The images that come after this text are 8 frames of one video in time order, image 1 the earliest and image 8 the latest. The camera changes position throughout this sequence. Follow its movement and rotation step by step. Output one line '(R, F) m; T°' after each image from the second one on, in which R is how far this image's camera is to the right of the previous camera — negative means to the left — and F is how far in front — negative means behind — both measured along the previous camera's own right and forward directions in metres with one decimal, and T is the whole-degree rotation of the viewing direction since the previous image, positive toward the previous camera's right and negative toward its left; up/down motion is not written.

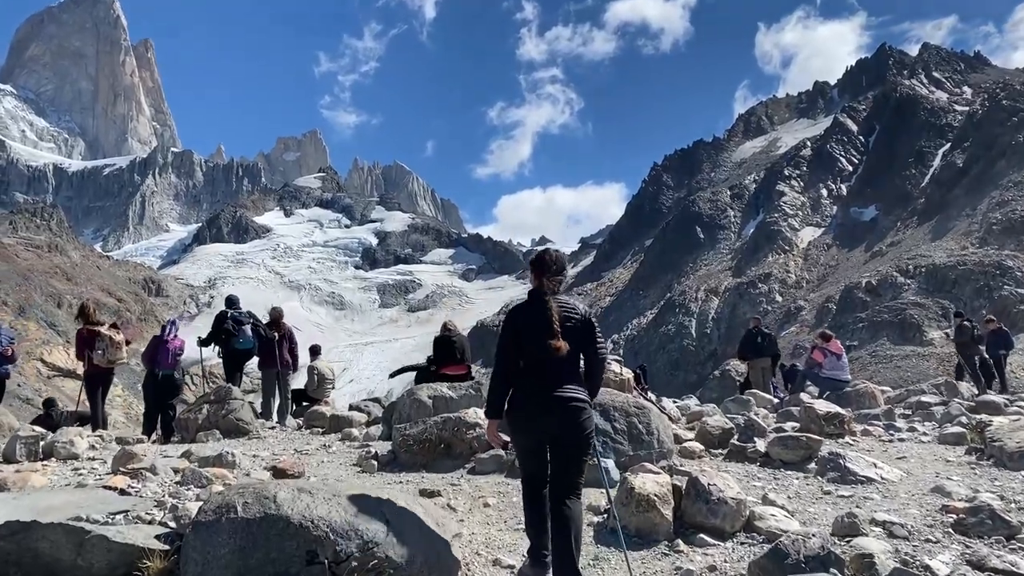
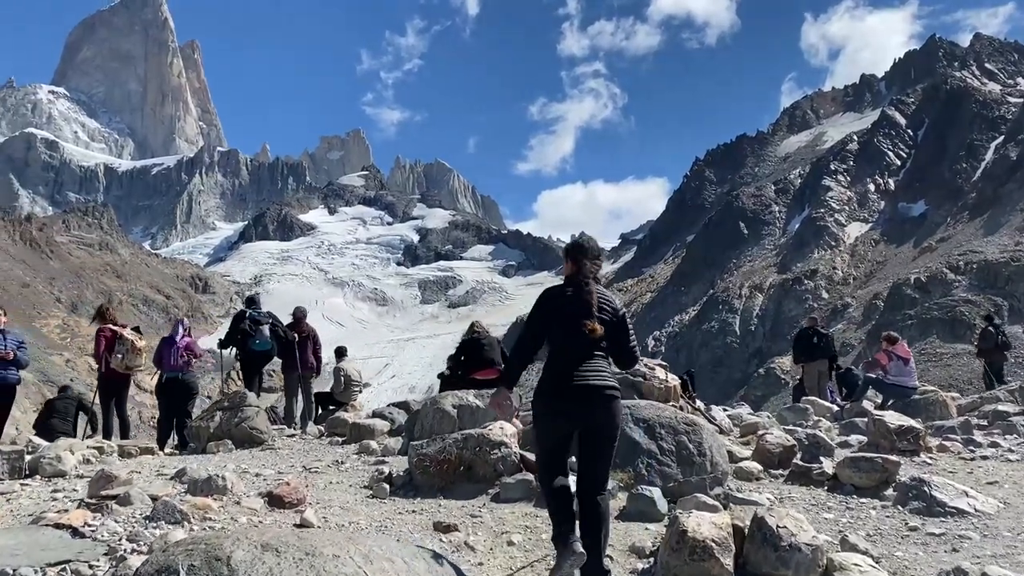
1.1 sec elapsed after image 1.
(+0.1, +0.8) m; -3°
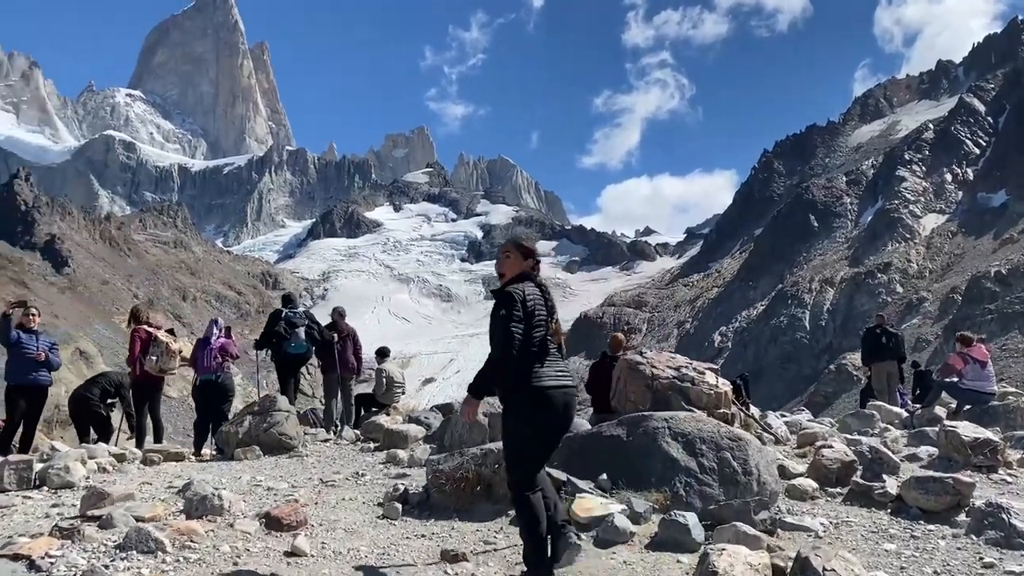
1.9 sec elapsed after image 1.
(+0.3, +0.5) m; -4°
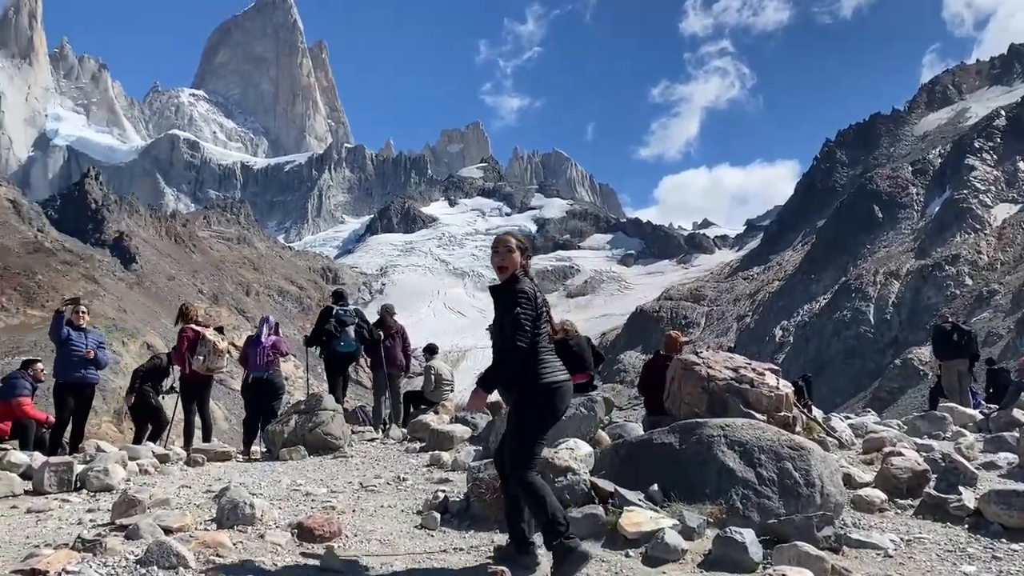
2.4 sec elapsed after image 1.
(+0.1, +0.3) m; -4°
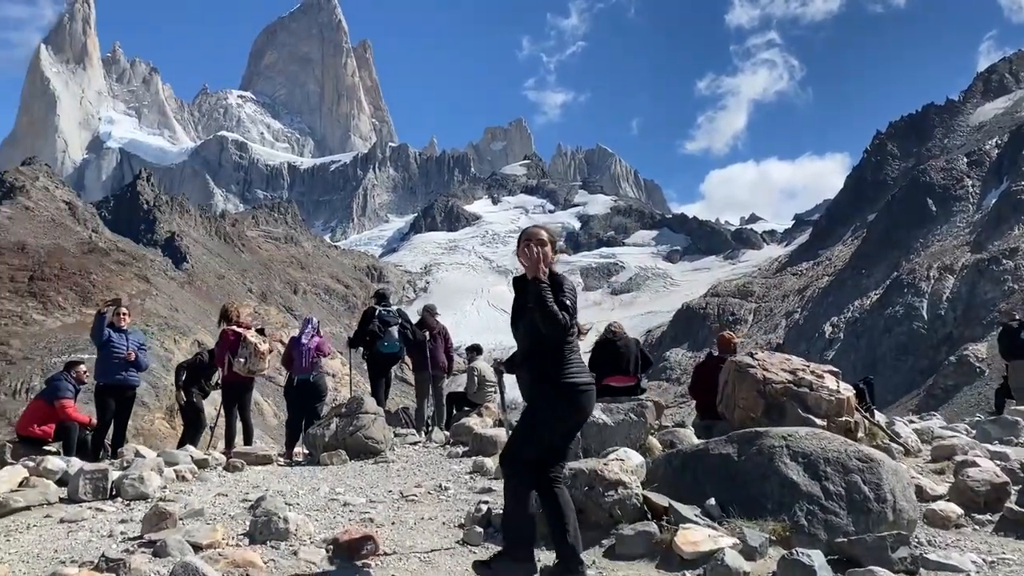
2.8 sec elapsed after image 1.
(0.0, +0.3) m; -3°
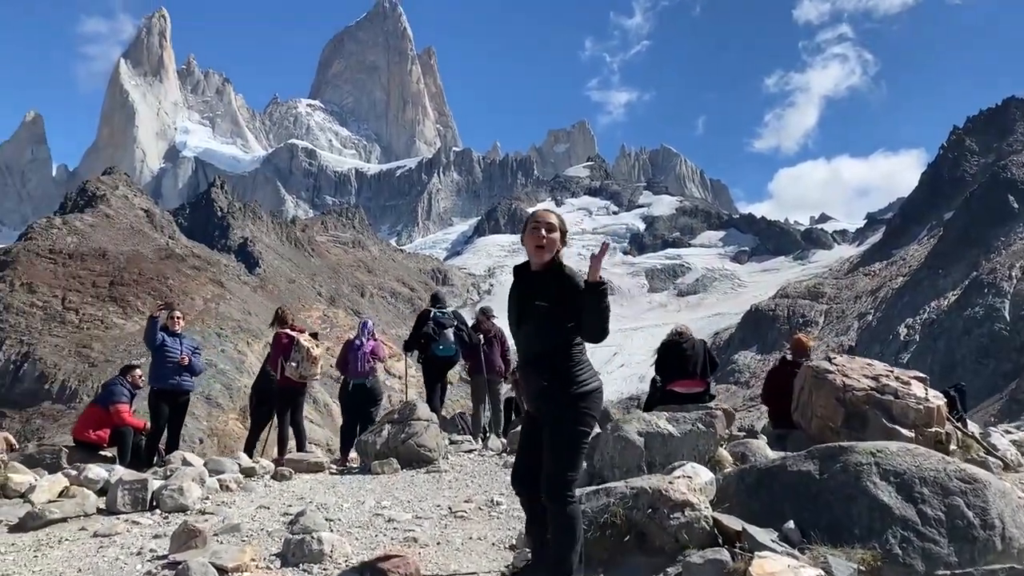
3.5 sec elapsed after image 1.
(+0.1, +0.4) m; -4°
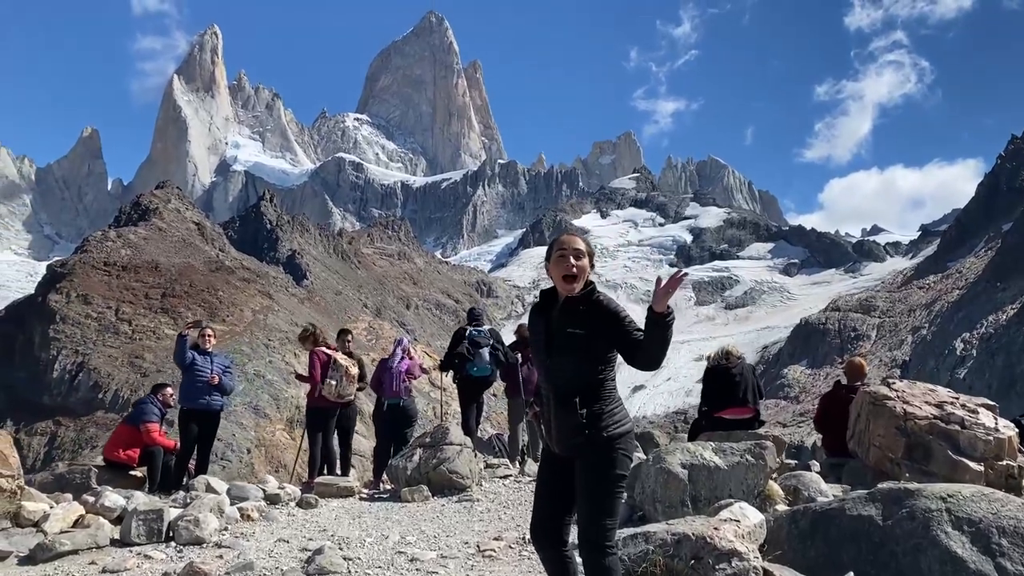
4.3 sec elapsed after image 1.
(+0.1, +0.3) m; -3°
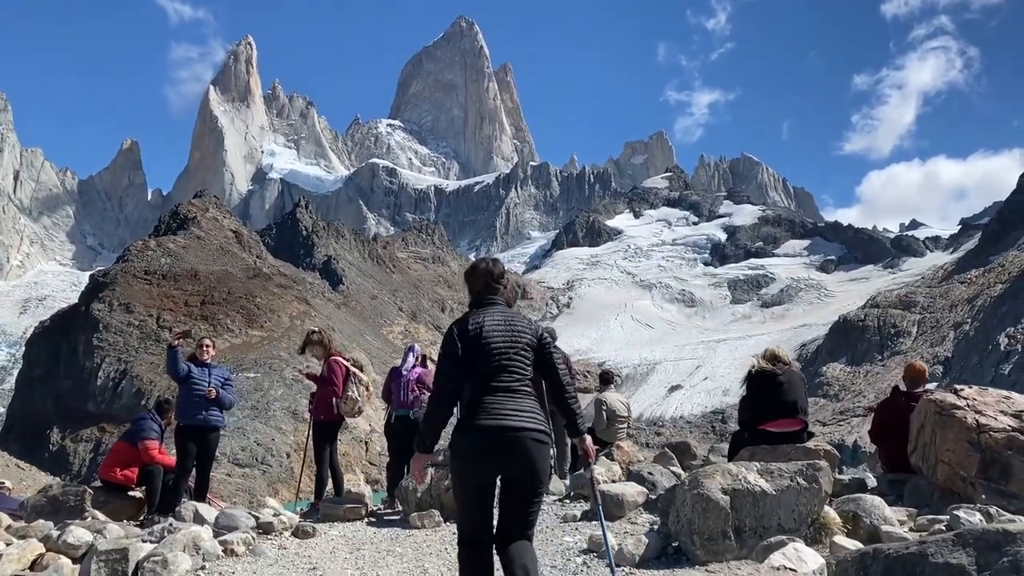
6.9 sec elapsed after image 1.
(+0.1, +0.7) m; -2°
